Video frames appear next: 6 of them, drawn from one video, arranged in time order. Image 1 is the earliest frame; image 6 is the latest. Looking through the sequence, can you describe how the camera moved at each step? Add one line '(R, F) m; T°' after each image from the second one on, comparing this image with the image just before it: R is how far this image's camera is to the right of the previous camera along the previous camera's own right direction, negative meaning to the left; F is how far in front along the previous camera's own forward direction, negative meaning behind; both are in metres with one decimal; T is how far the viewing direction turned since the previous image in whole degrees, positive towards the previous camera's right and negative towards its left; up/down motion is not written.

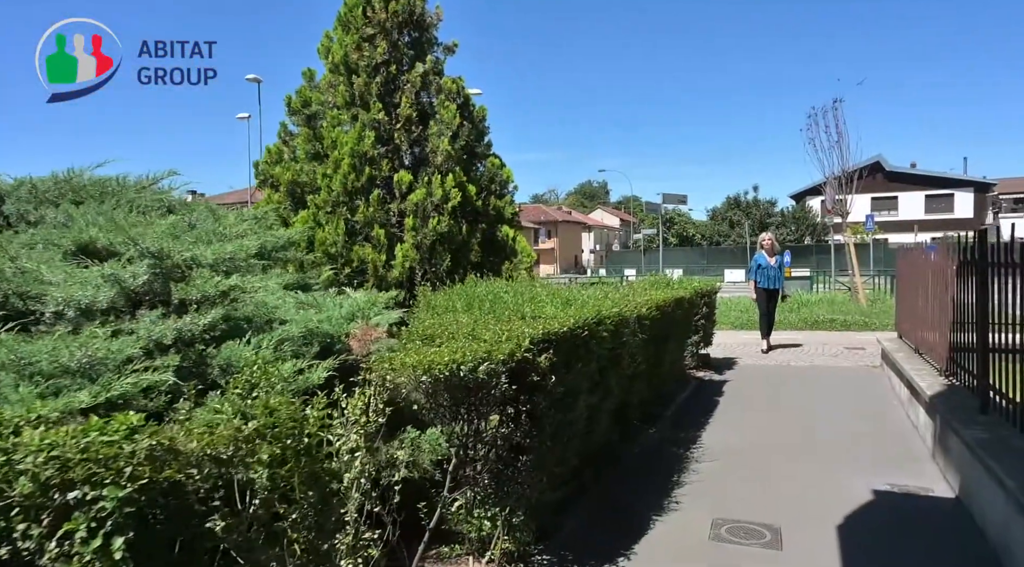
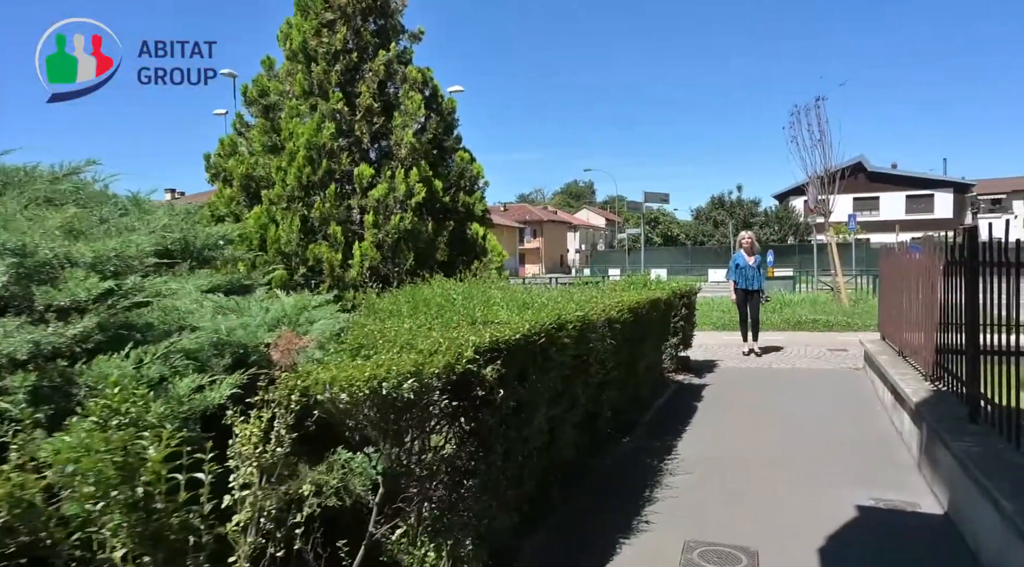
(+0.2, +0.4) m; +1°
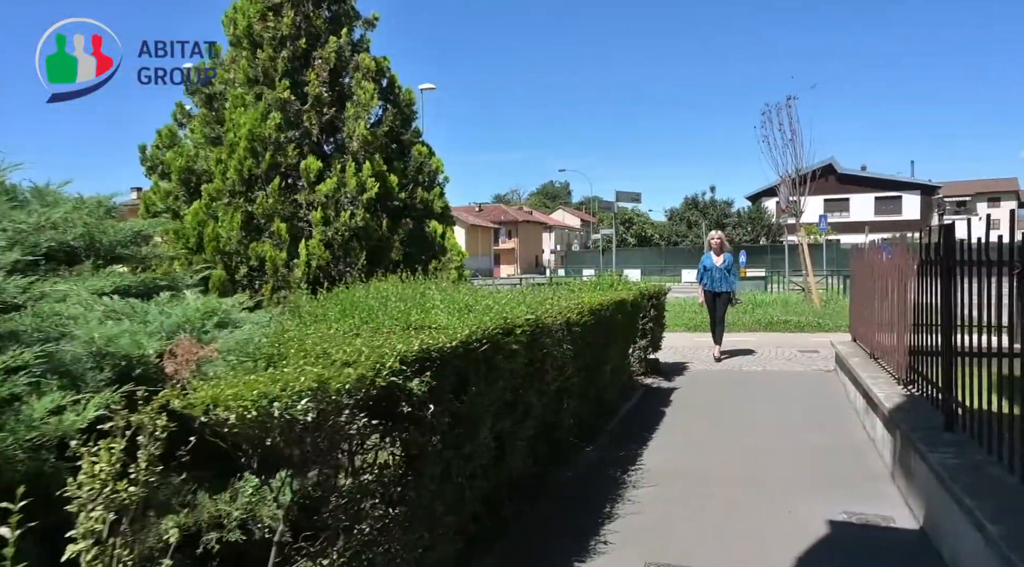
(+0.2, +0.4) m; +2°
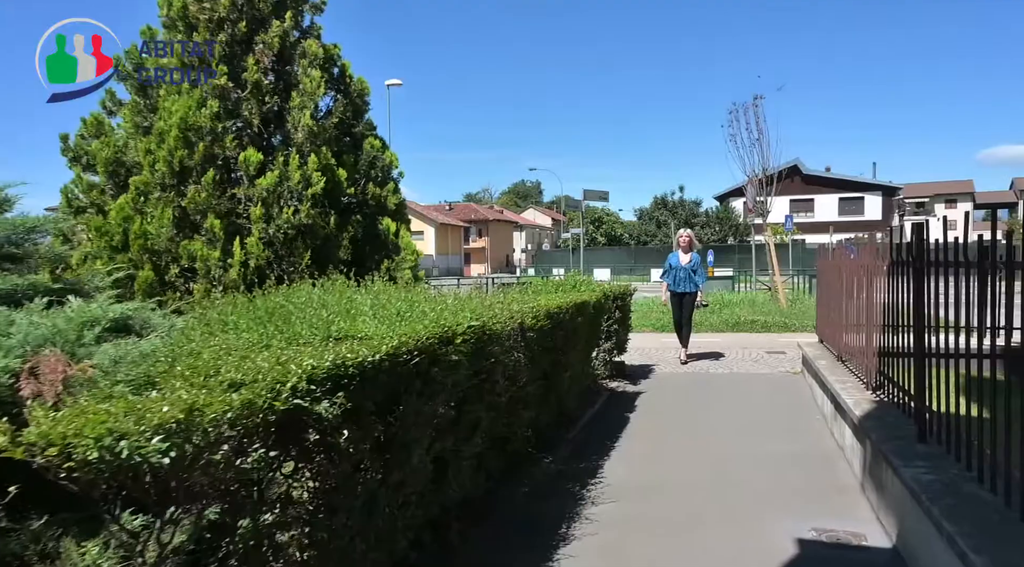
(+0.1, +0.4) m; +2°
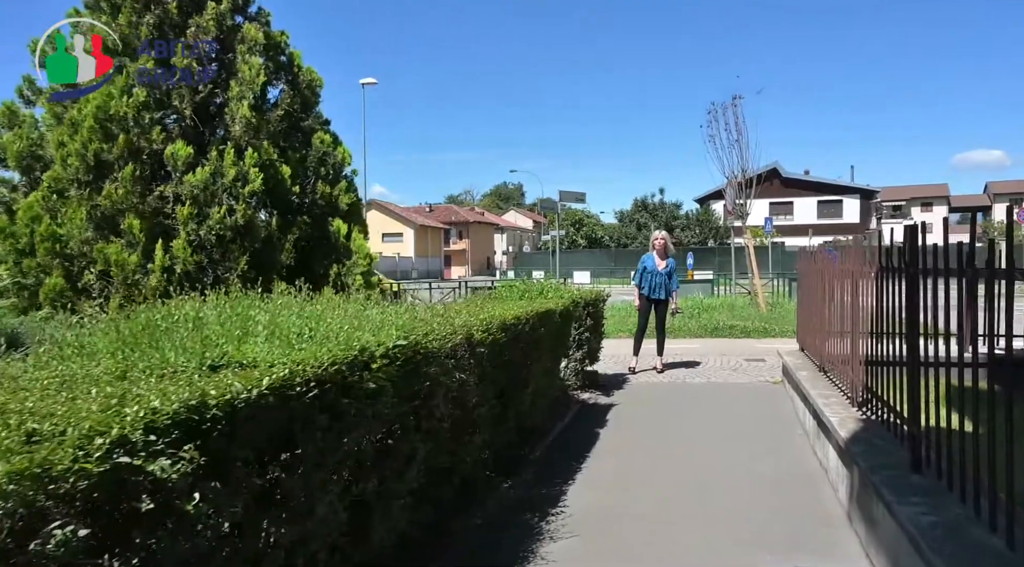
(+0.2, +0.5) m; +1°
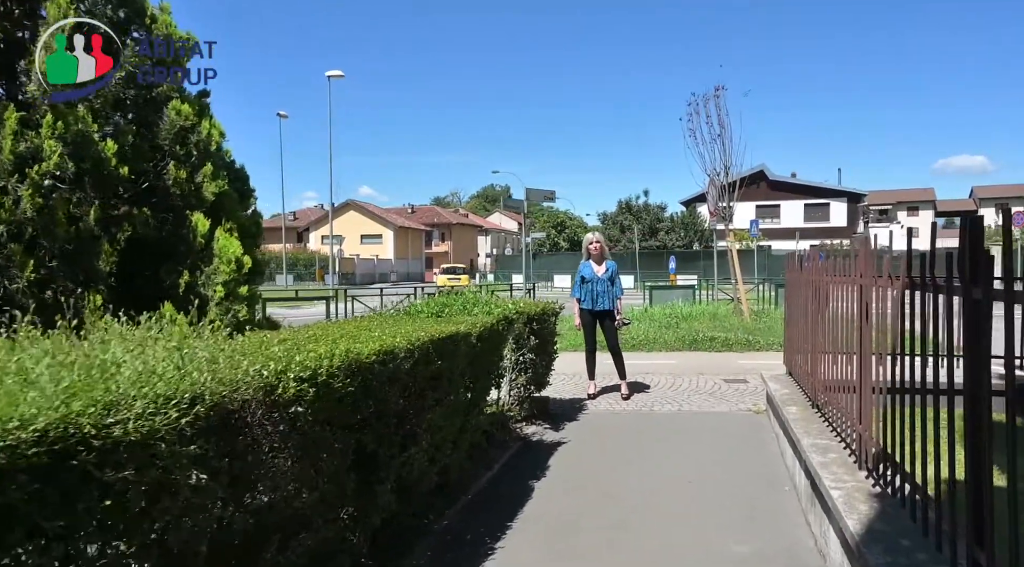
(+0.6, +1.5) m; +1°
